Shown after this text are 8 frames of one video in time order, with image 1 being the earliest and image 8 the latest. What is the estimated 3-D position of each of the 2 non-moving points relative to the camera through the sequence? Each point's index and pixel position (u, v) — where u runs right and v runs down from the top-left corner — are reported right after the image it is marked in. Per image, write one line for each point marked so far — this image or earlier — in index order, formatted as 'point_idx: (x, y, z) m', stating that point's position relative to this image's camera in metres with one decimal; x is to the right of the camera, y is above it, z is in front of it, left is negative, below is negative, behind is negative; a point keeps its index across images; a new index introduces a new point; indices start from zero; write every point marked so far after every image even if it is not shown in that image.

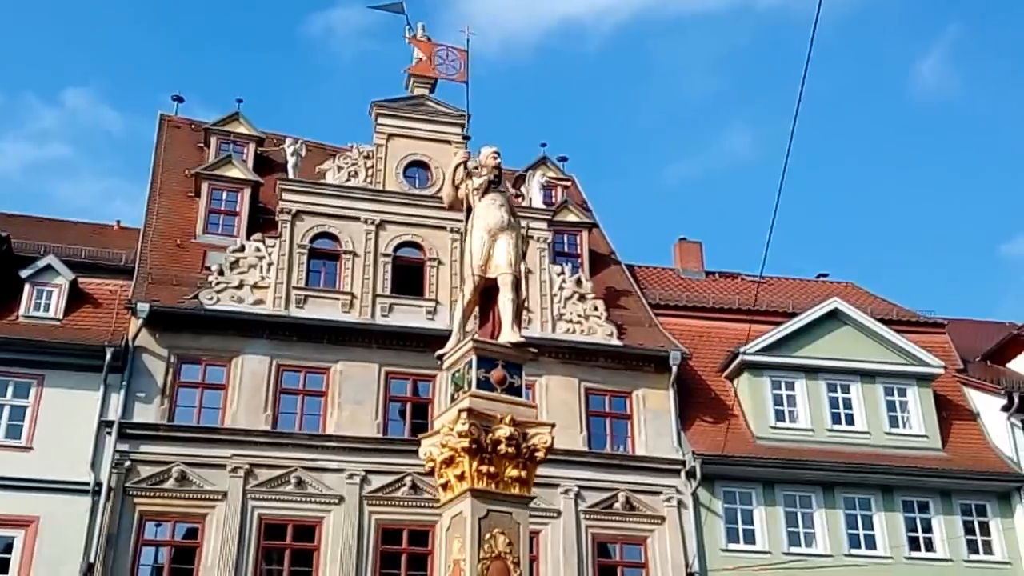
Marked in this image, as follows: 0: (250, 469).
0: (-4.8, -3.3, +19.5) m
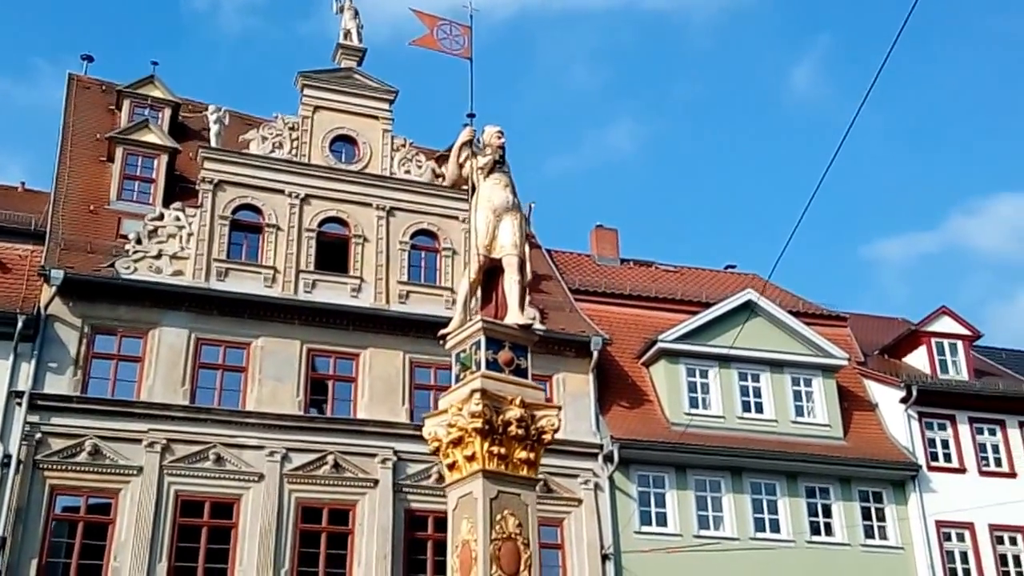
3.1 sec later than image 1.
0: (-6.2, -2.8, +19.0) m
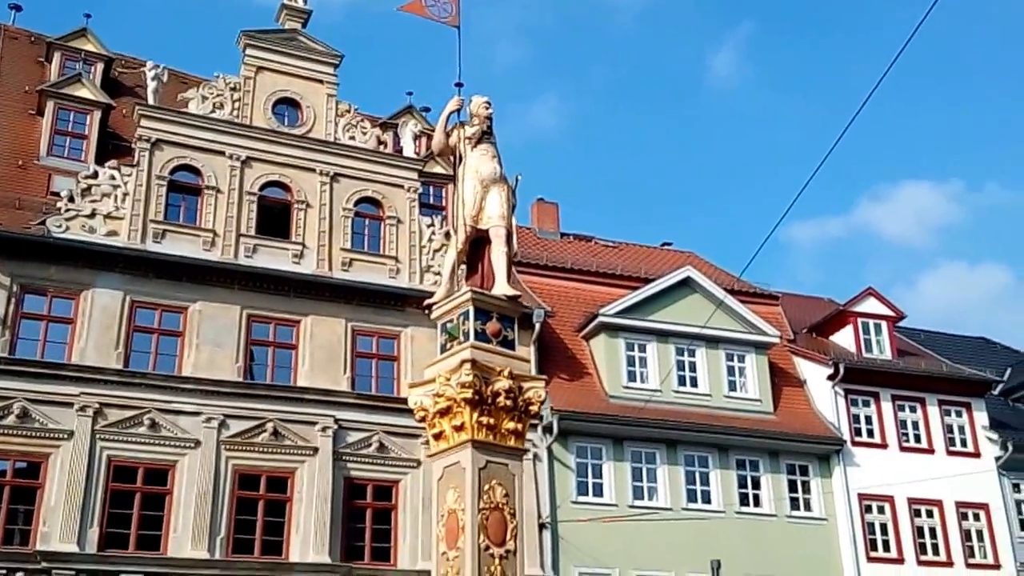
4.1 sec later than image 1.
0: (-7.2, -2.1, +18.6) m
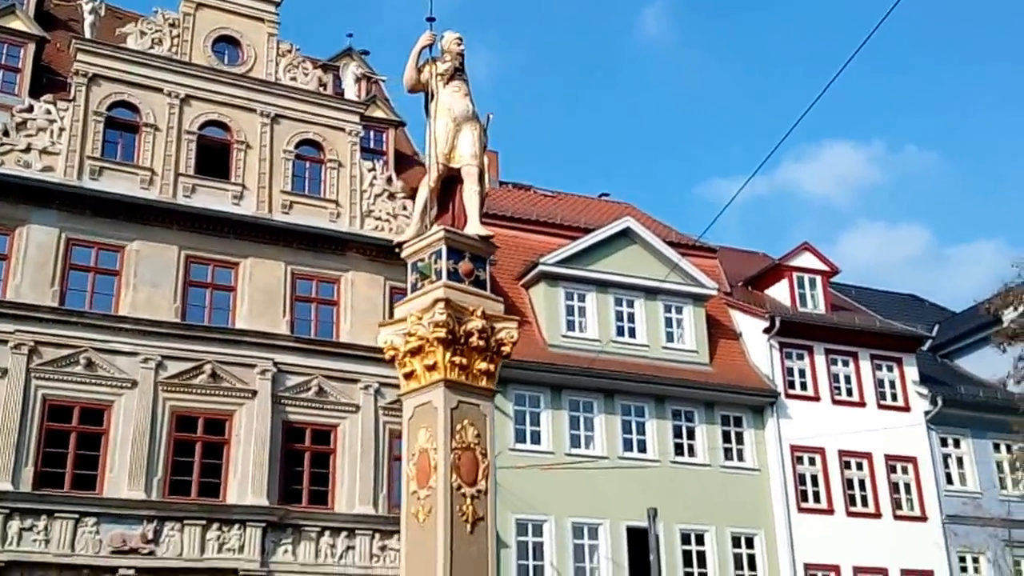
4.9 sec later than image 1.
0: (-8.2, -1.0, +18.1) m
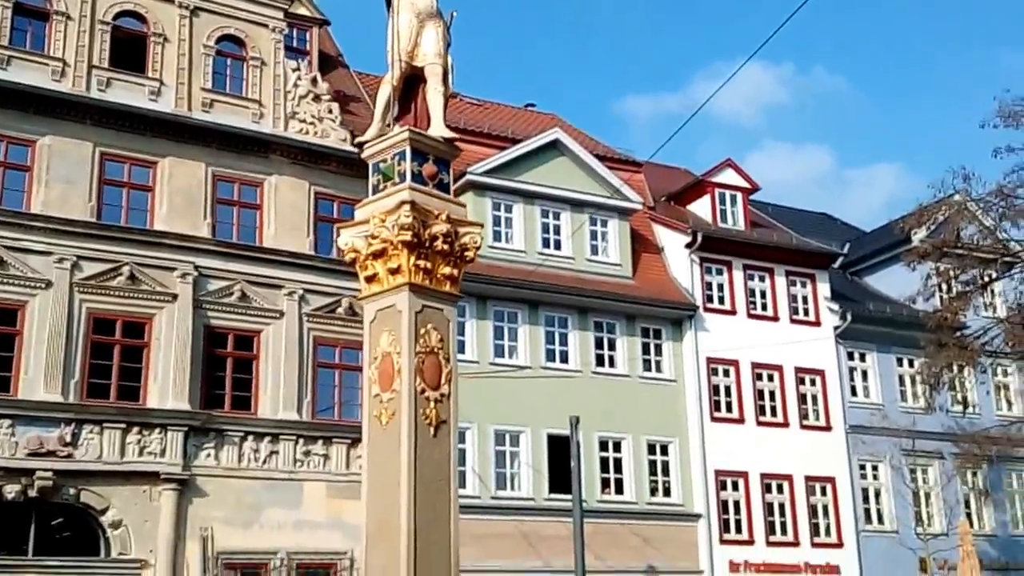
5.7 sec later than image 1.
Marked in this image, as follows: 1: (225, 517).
0: (-9.3, +0.7, +17.4) m
1: (-5.1, -4.0, +18.7) m
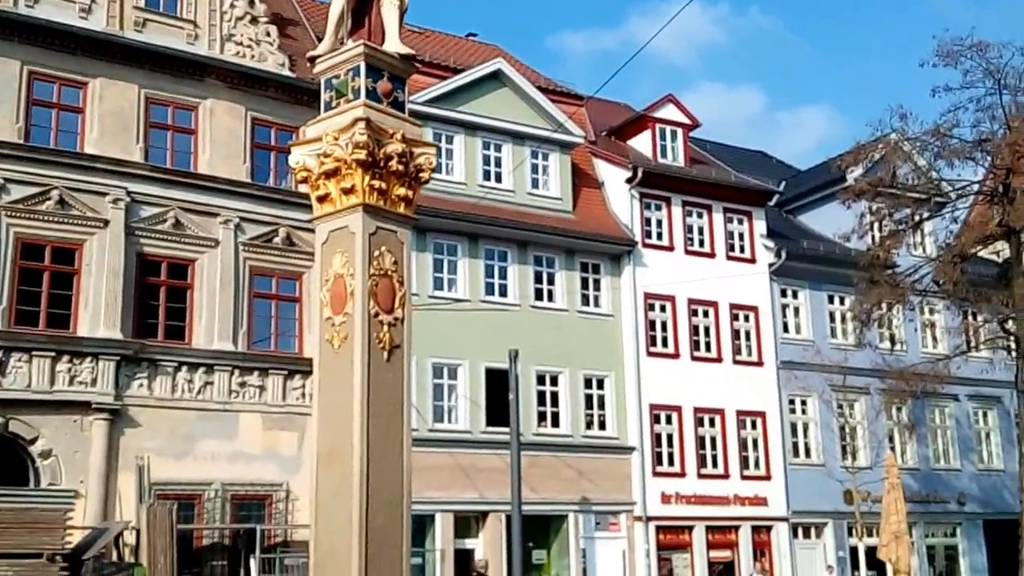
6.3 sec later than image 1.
0: (-10.2, +1.9, +16.6) m
1: (-6.1, -2.8, +18.5) m
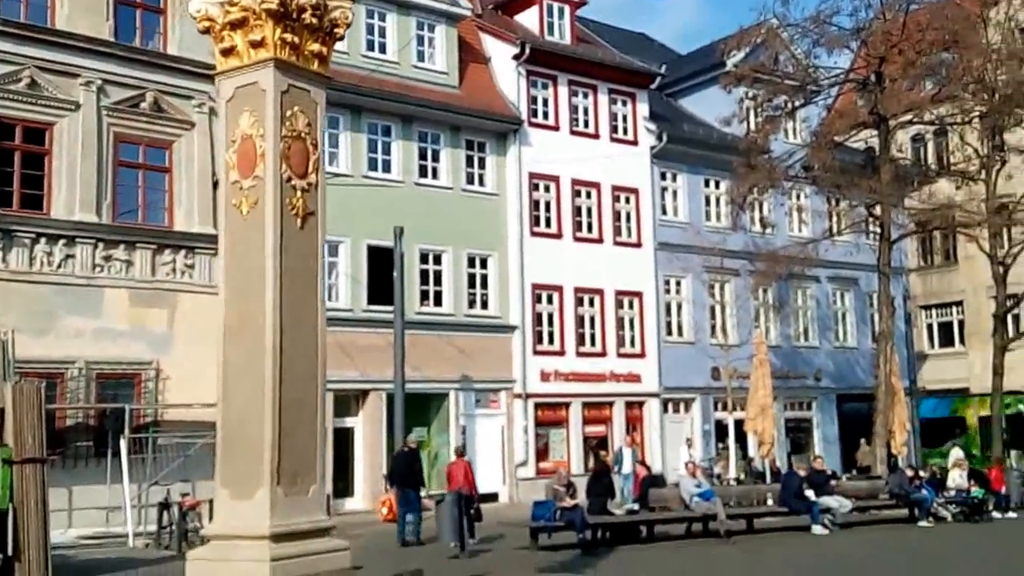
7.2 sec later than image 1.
0: (-11.8, +3.9, +14.6) m
1: (-8.1, -0.6, +17.5) m
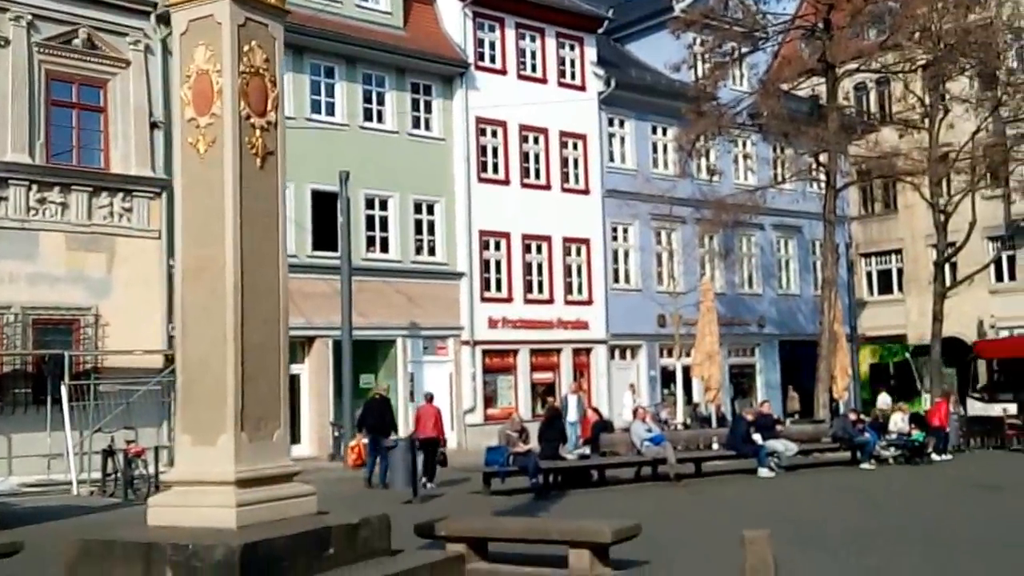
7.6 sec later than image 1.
0: (-12.4, +4.7, +13.6) m
1: (-8.9, +0.3, +16.9) m
